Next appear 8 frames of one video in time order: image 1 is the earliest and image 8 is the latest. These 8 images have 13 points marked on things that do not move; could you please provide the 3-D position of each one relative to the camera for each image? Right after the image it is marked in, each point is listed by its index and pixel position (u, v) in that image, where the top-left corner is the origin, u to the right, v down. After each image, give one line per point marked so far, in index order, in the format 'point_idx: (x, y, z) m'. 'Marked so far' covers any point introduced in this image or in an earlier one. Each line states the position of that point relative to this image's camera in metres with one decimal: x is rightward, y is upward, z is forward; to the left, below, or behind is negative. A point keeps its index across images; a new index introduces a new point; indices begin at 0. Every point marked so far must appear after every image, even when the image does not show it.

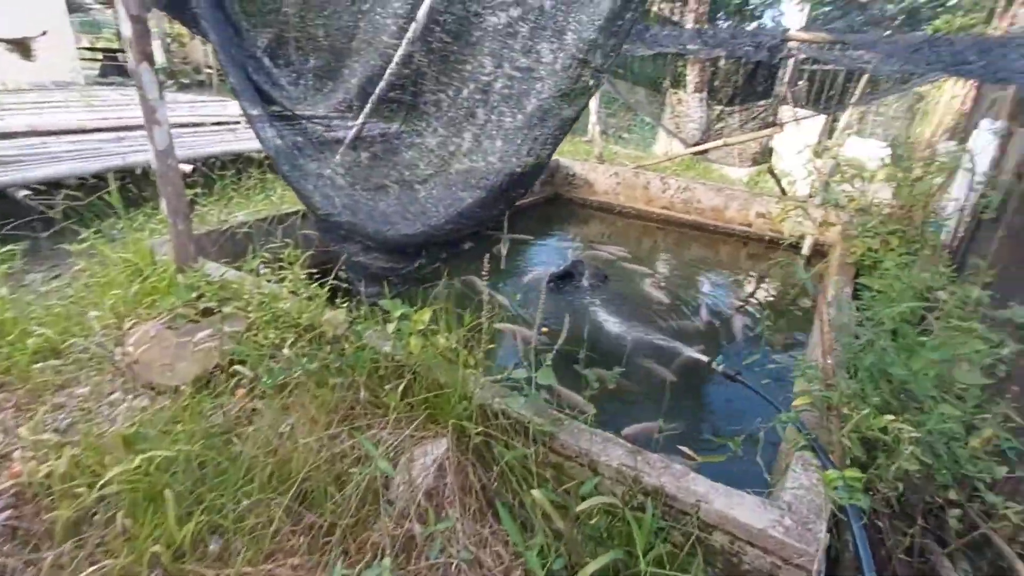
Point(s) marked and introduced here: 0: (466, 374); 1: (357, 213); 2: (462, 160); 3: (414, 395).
0: (-0.3, -0.5, +3.1) m
1: (-1.0, +0.5, +3.1) m
2: (-0.3, +0.7, +2.8) m
3: (-0.6, -0.7, +3.1) m
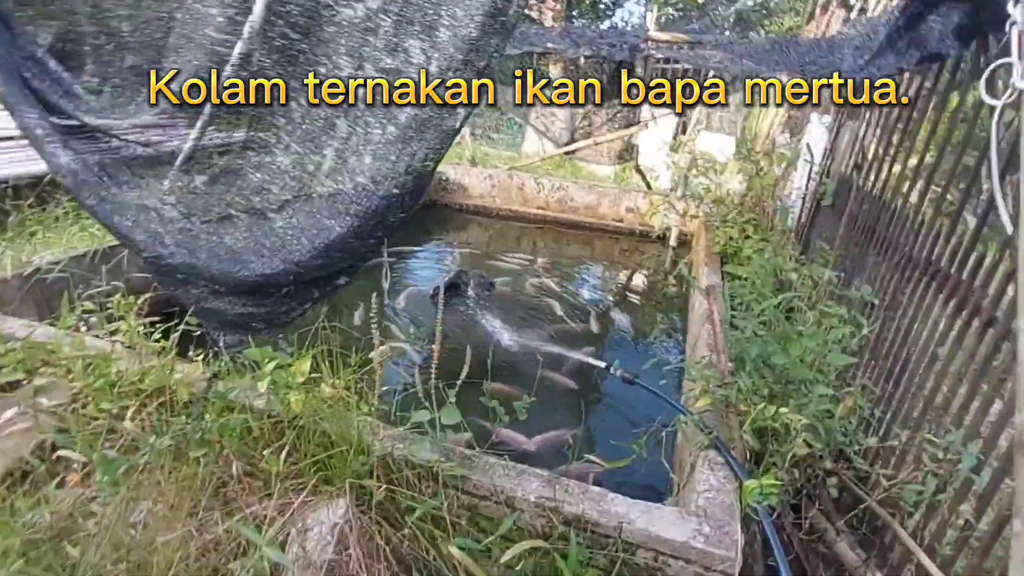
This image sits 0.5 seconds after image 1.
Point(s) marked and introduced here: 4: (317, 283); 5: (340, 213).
0: (-0.8, -0.8, +2.7) m
1: (-1.7, +0.2, +2.6) m
2: (-0.9, +0.5, +2.5) m
3: (-1.1, -0.9, +2.7) m
4: (-1.0, 0.0, +2.6) m
5: (-0.9, +0.4, +2.4) m
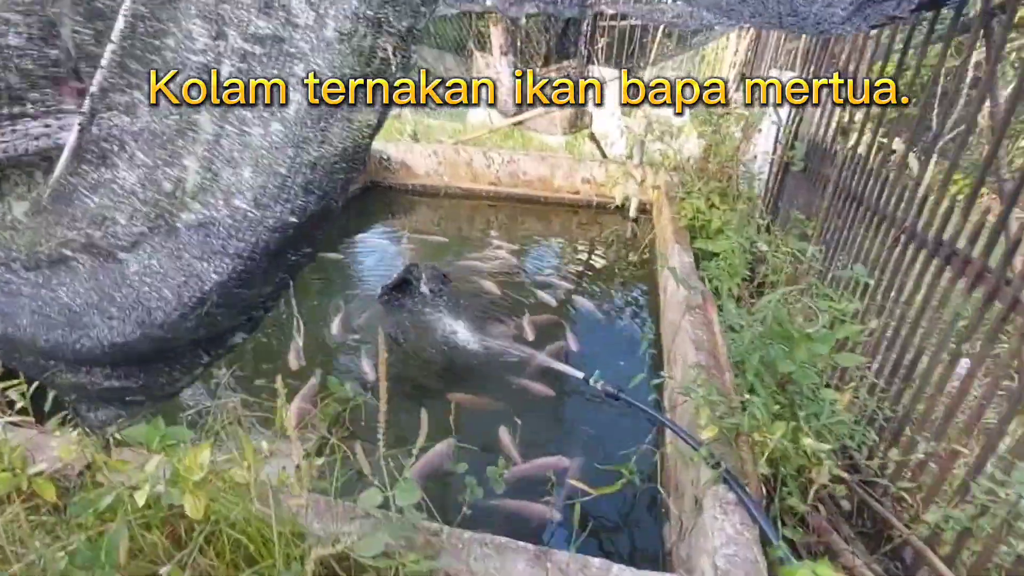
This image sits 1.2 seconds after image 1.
0: (-1.0, -1.0, +2.1) m
1: (-1.8, -0.1, +1.8) m
2: (-1.1, +0.3, +1.7) m
3: (-1.2, -1.2, +2.0) m
4: (-1.2, -0.2, +1.9) m
5: (-1.0, +0.1, +1.7) m
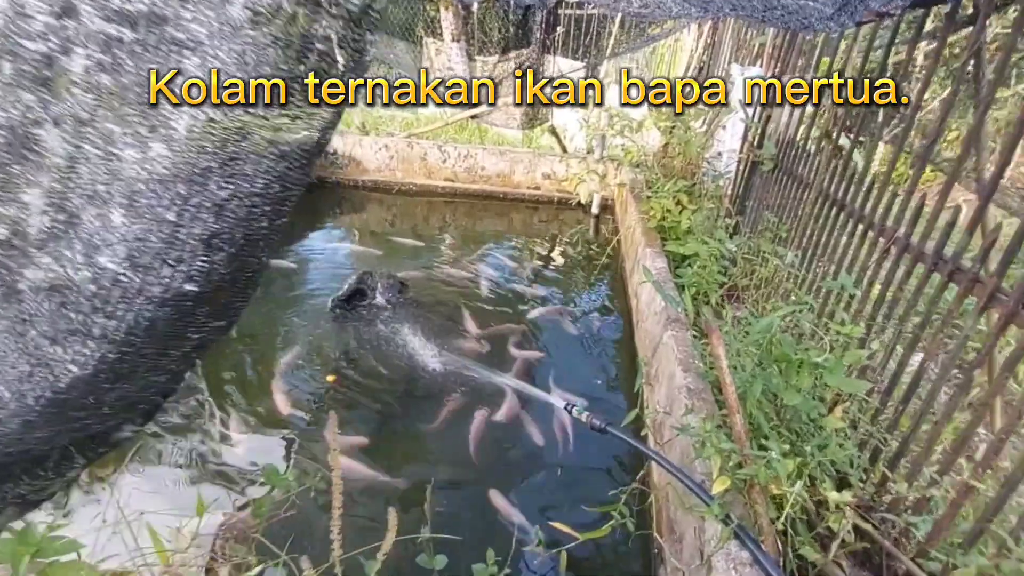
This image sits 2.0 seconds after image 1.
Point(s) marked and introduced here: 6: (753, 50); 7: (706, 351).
0: (-1.0, -1.2, +1.6) m
1: (-1.8, -0.3, +1.2) m
2: (-1.1, +0.1, +1.2) m
3: (-1.3, -1.4, +1.5) m
4: (-1.2, -0.4, +1.4) m
5: (-1.0, -0.1, +1.2) m
6: (+2.9, +2.8, +5.9) m
7: (+1.4, -0.4, +3.4) m
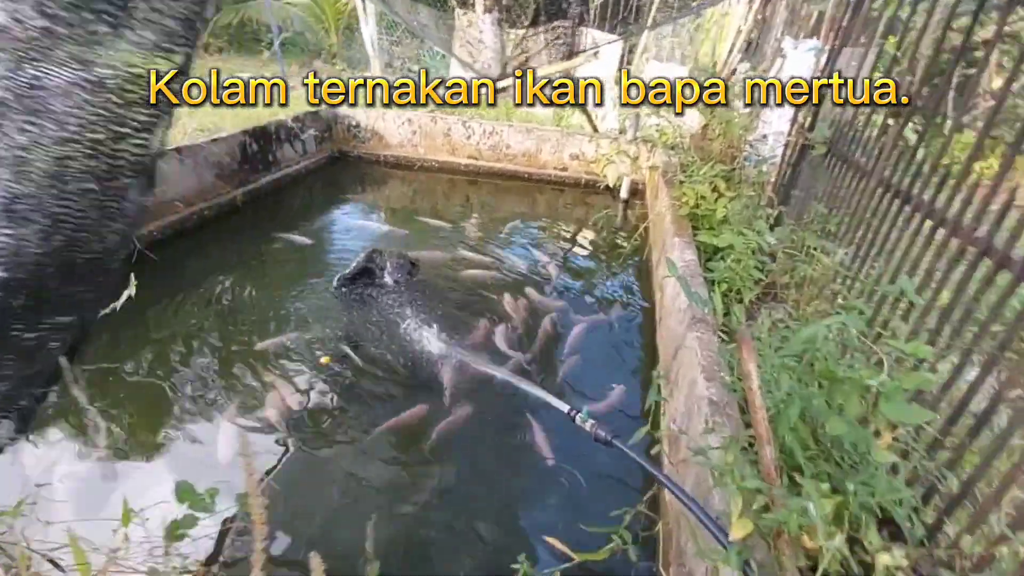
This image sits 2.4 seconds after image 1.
0: (-1.1, -1.1, +1.4) m
1: (-1.9, -0.2, +1.0) m
2: (-1.2, +0.1, +1.0) m
3: (-1.4, -1.3, +1.3) m
4: (-1.3, -0.4, +1.2) m
5: (-1.1, 0.0, +0.9) m
6: (+3.2, +2.9, +5.2) m
7: (+1.4, -0.4, +3.0) m
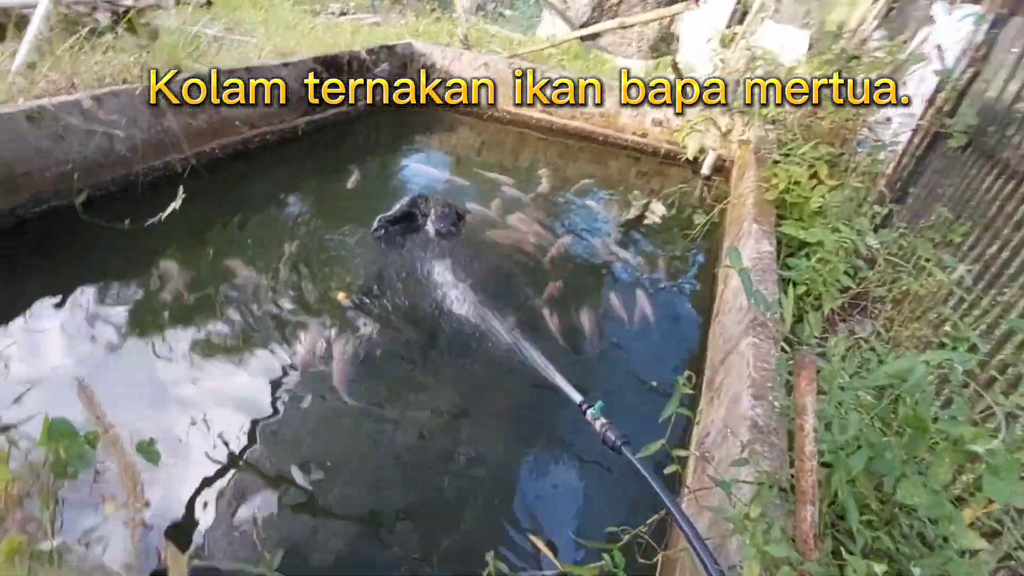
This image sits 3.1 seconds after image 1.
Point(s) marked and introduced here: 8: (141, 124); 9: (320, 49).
0: (-1.3, -0.8, +1.3) m
1: (-2.0, +0.1, +1.0) m
2: (-1.3, +0.4, +0.8) m
3: (-1.6, -1.0, +1.3) m
4: (-1.5, -0.1, +1.0) m
5: (-1.3, +0.2, +0.7) m
6: (+4.0, +2.7, +4.2) m
7: (+1.5, -0.5, +2.5) m
8: (-3.9, +1.7, +5.1) m
9: (-2.8, +3.4, +7.1) m
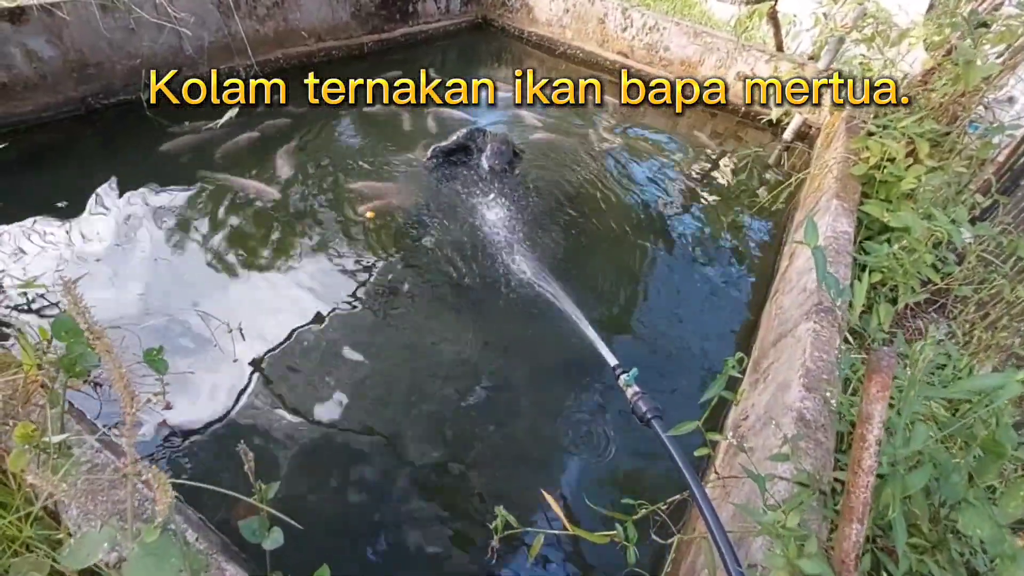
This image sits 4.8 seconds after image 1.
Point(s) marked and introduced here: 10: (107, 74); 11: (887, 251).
0: (-1.3, -0.5, +1.3) m
1: (-1.9, +0.5, +1.0) m
2: (-1.2, +0.6, +0.7) m
3: (-1.6, -0.6, +1.4) m
4: (-1.4, +0.2, +1.0) m
5: (-1.2, +0.4, +0.7) m
6: (+4.7, +2.5, +3.4) m
7: (+1.6, -0.4, +2.3) m
8: (-3.2, +2.7, +5.1) m
9: (-1.6, +4.5, +6.7) m
10: (-3.8, +2.0, +4.6) m
11: (+2.6, +0.2, +3.4) m
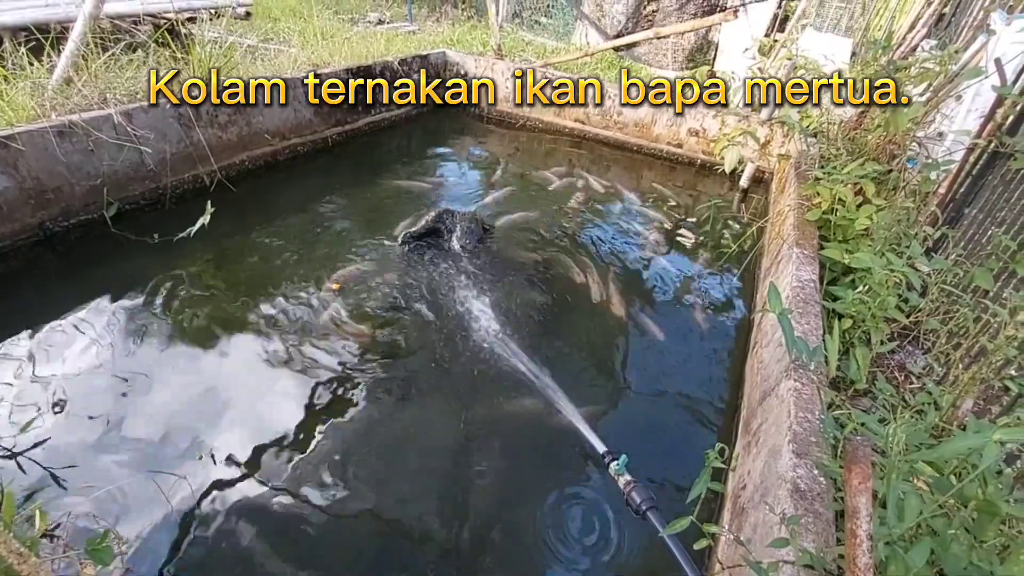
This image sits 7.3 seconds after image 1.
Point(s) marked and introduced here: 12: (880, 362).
0: (-1.3, -1.0, +1.2) m
1: (-2.0, 0.0, +0.9) m
2: (-1.3, +0.2, +0.7) m
3: (-1.6, -1.1, +1.2) m
4: (-1.4, -0.2, +1.0) m
5: (-1.2, 0.0, +0.7) m
6: (+4.3, +2.4, +3.8) m
7: (+1.5, -0.7, +2.3) m
8: (-3.6, +1.6, +5.2) m
9: (-2.3, +3.3, +7.1) m
10: (-4.1, +0.9, +4.6) m
11: (+2.4, -0.1, +3.5) m
12: (+2.5, -0.5, +3.3) m
